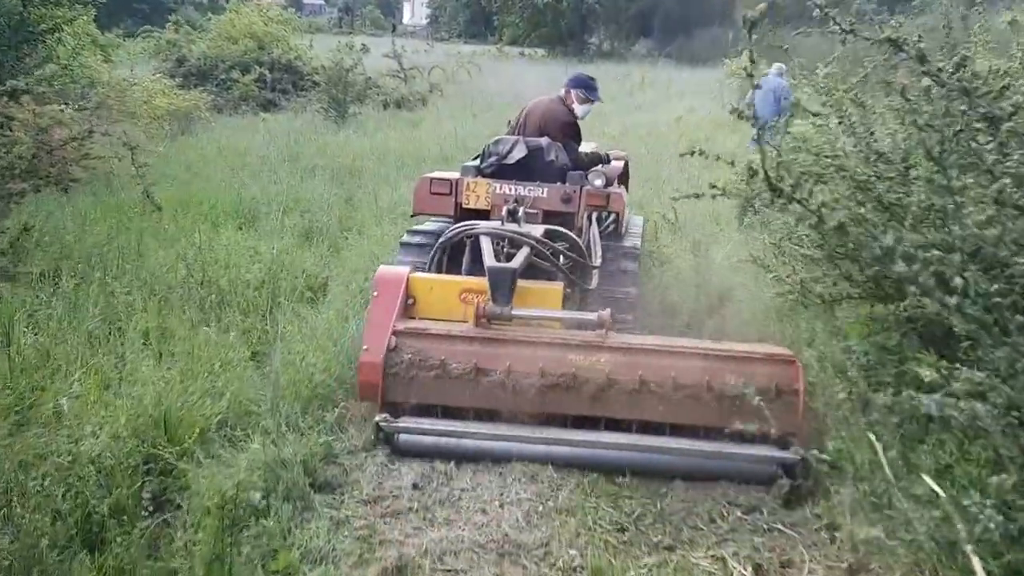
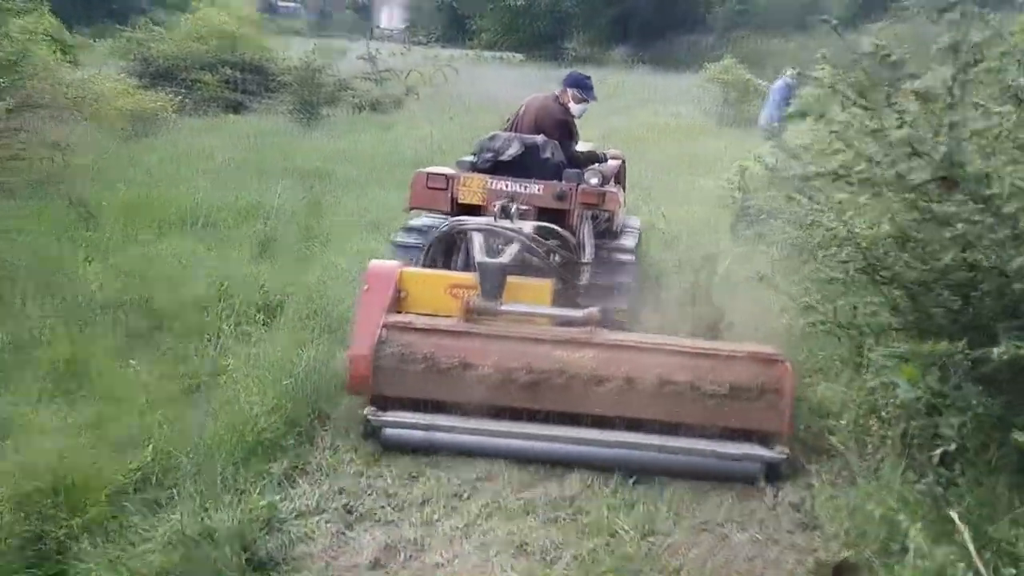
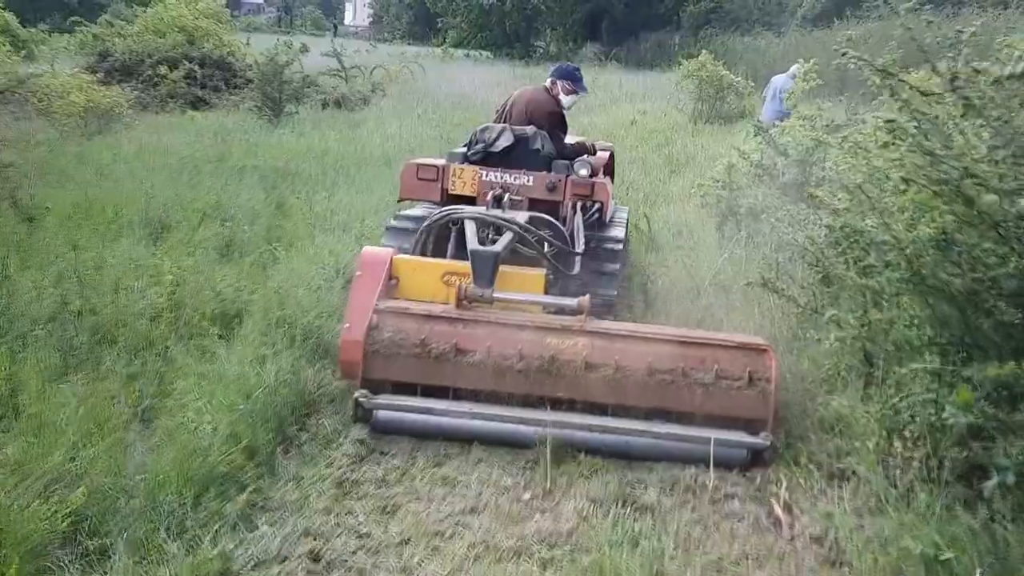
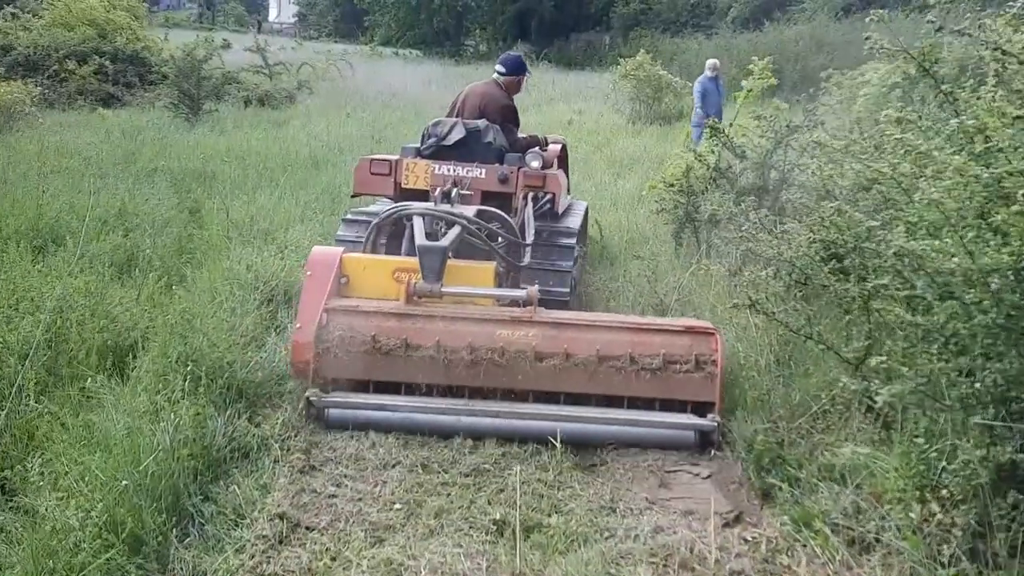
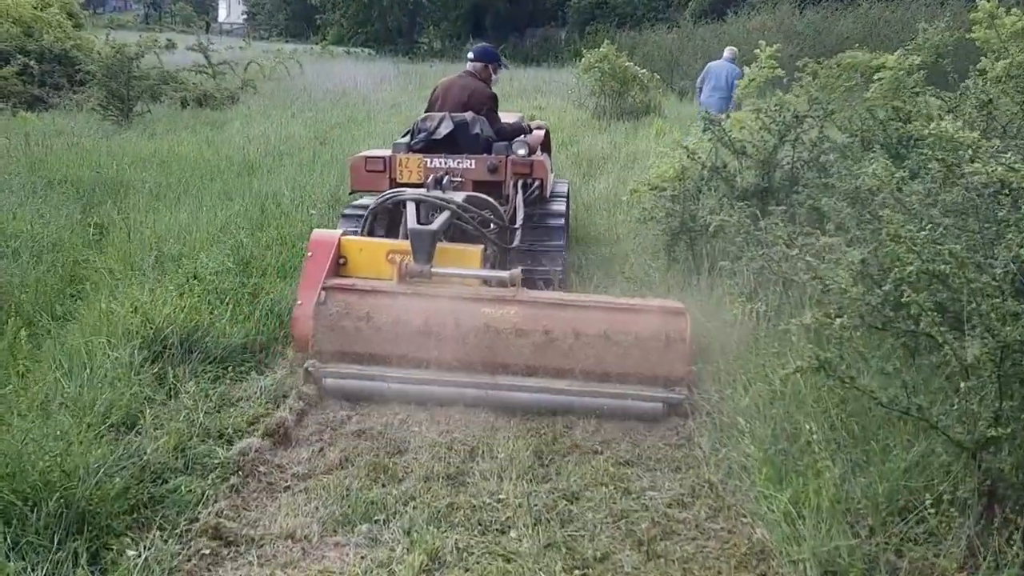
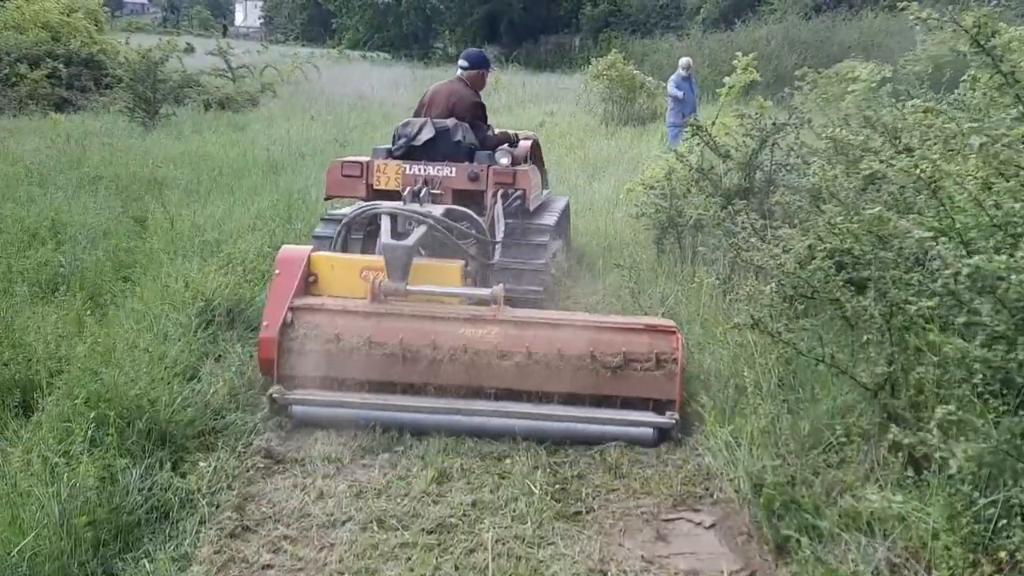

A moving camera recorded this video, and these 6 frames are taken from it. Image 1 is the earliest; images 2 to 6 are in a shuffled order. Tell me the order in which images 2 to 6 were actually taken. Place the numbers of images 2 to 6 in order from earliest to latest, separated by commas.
2, 3, 4, 6, 5
